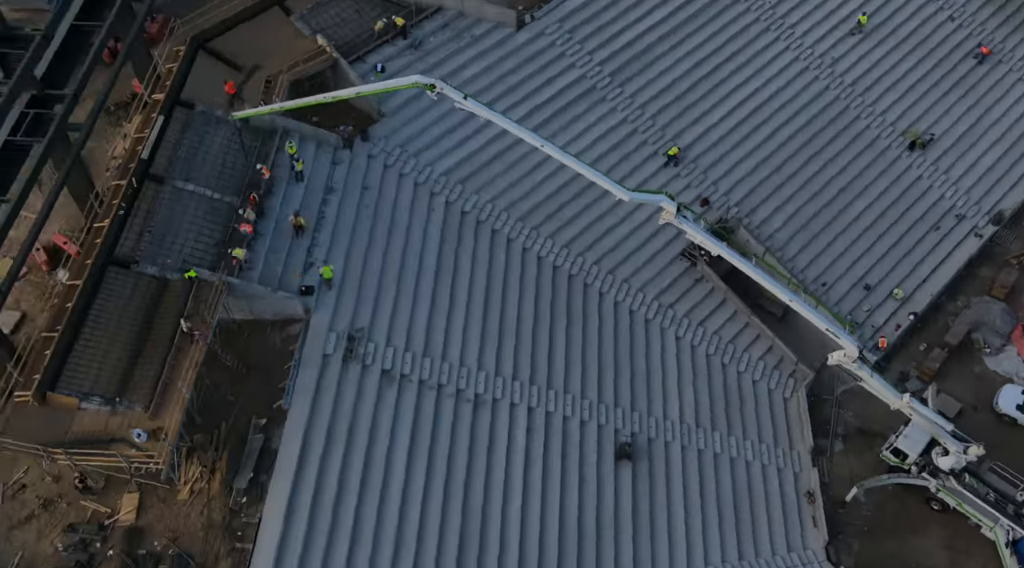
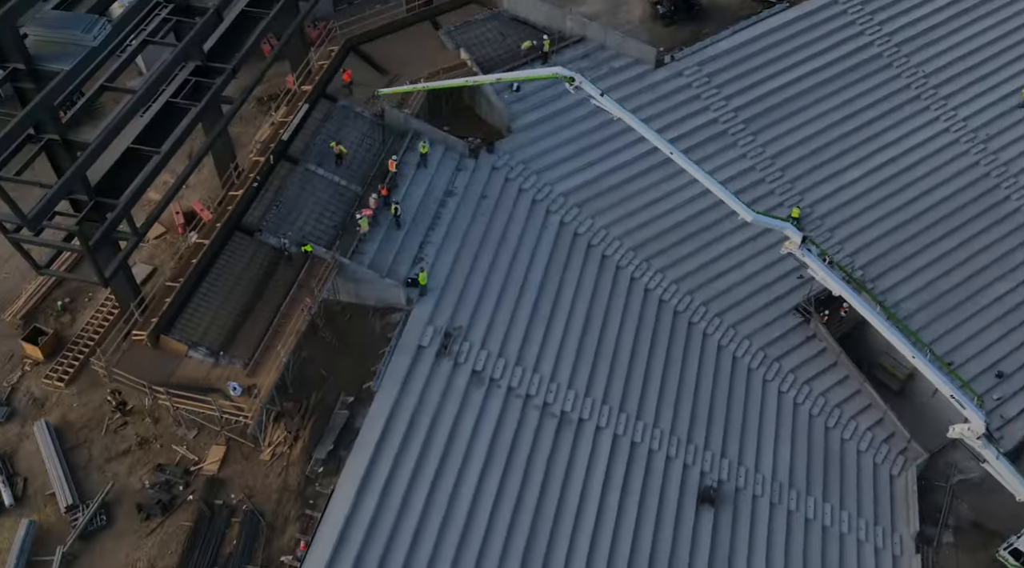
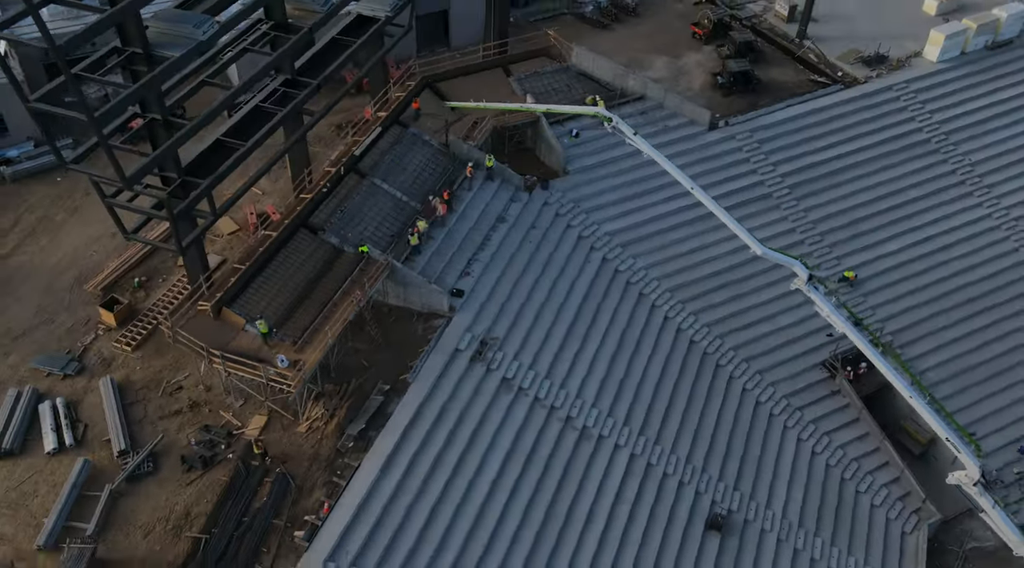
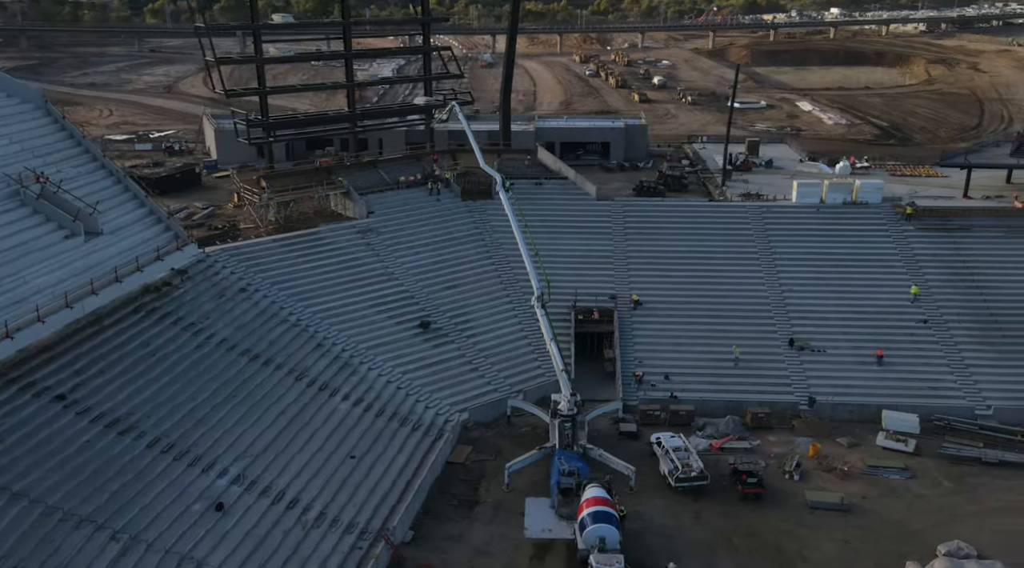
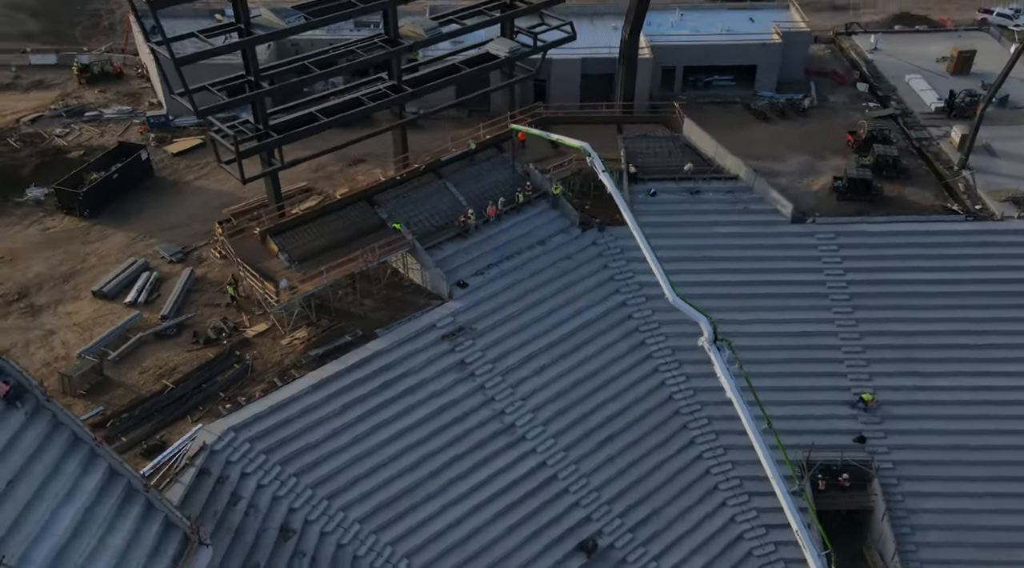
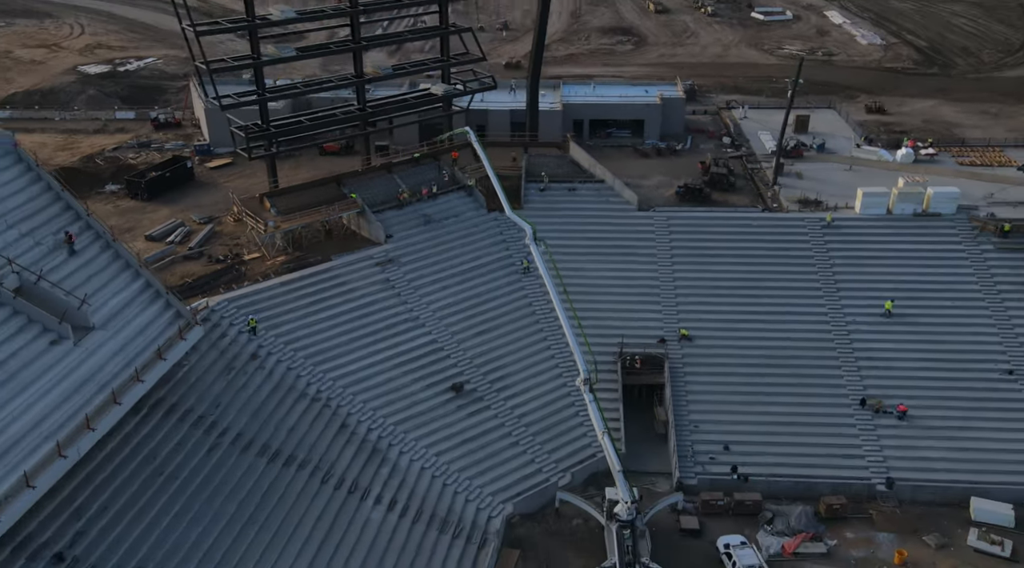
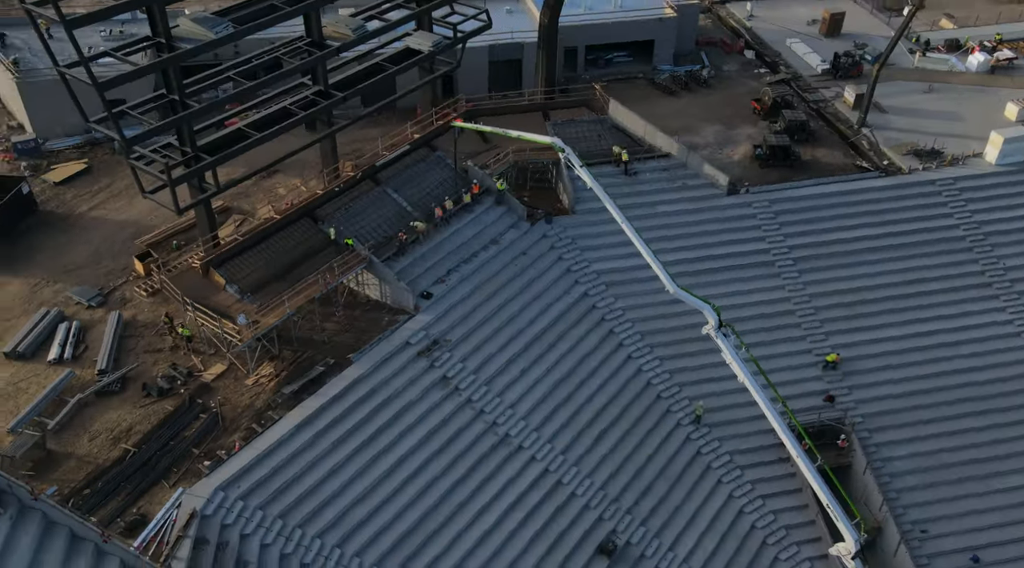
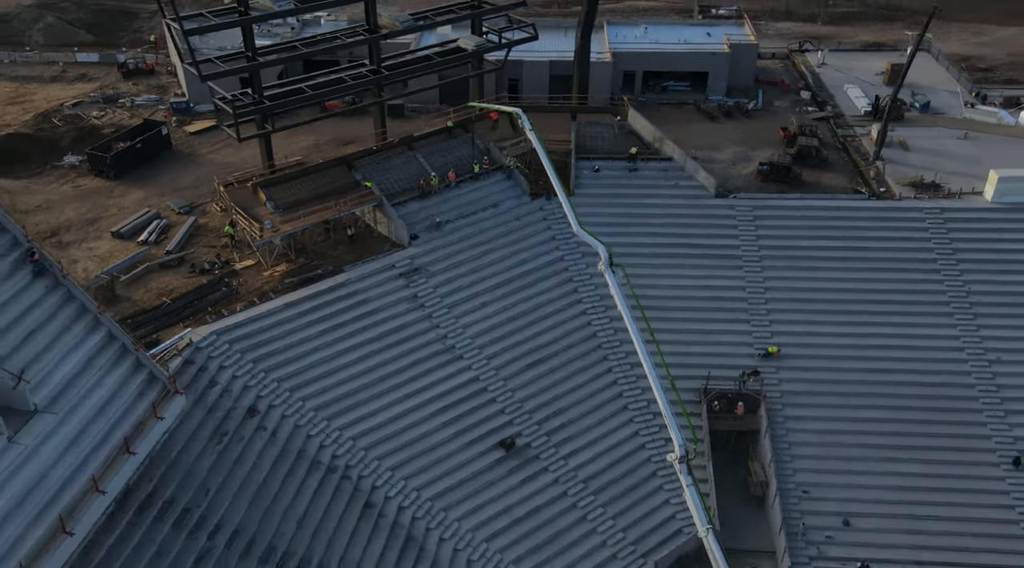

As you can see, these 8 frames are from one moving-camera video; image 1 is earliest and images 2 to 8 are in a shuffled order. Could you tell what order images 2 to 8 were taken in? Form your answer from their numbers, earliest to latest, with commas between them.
2, 3, 7, 5, 8, 6, 4
